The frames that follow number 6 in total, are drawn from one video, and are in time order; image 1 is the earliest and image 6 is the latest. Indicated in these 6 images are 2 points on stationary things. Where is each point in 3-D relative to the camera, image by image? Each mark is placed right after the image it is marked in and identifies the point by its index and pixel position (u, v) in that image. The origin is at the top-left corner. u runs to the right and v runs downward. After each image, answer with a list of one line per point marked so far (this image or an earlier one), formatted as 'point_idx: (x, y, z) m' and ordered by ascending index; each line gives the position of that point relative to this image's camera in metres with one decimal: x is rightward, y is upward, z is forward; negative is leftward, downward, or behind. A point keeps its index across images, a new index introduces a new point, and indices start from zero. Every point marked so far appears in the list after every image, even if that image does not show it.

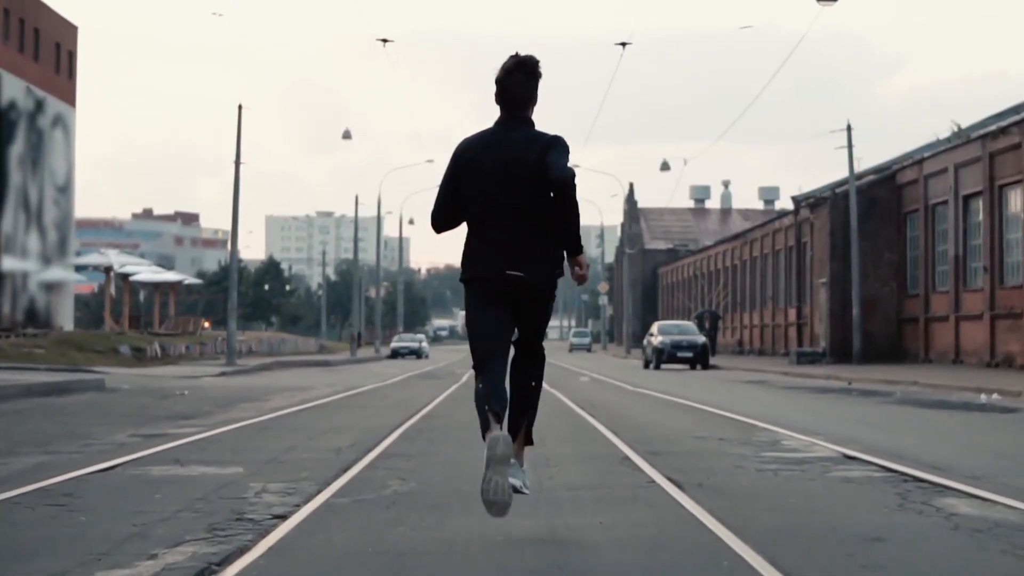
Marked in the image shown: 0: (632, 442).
0: (+1.1, -1.5, +12.4) m
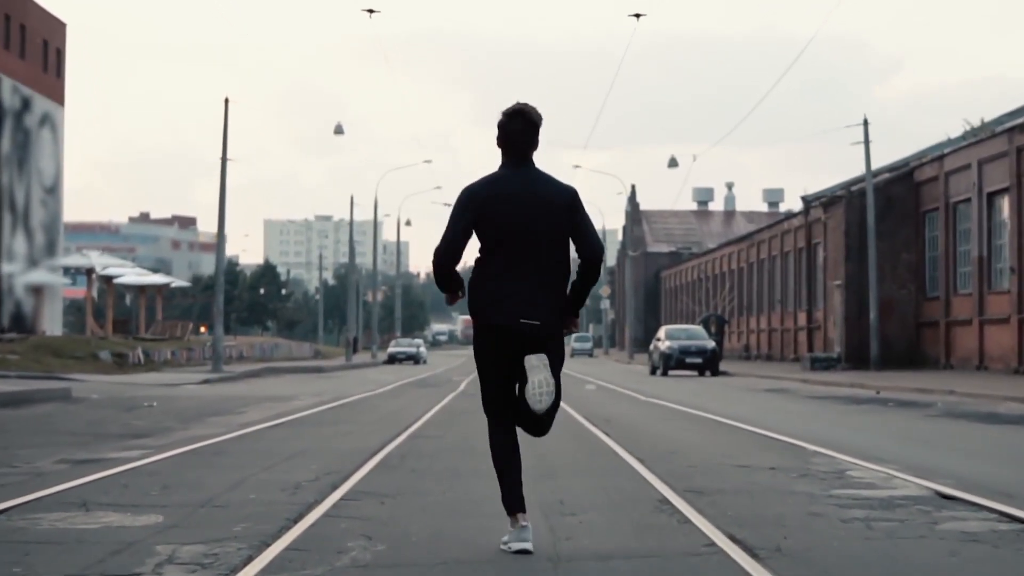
0: (+1.2, -1.4, +9.9) m
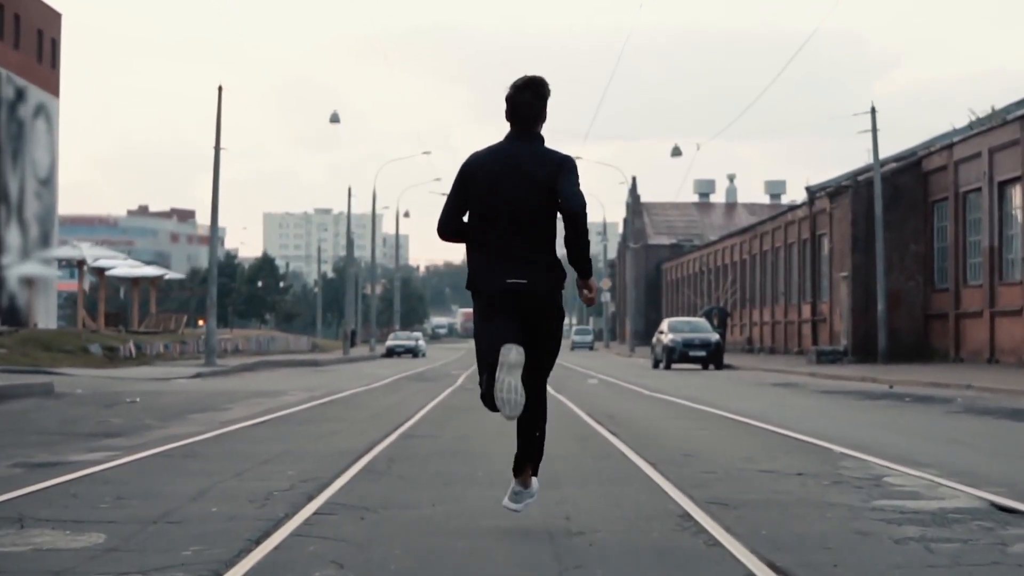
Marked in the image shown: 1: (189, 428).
0: (+1.2, -1.3, +8.8) m
1: (-4.1, -1.8, +16.4) m
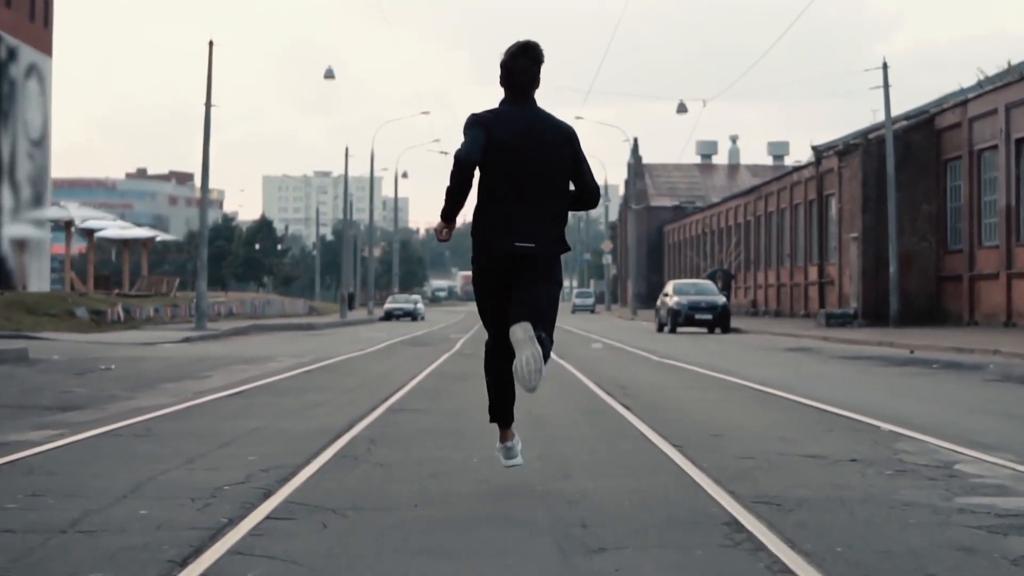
0: (+1.2, -1.0, +7.3) m
1: (-4.1, -1.3, +14.9) m
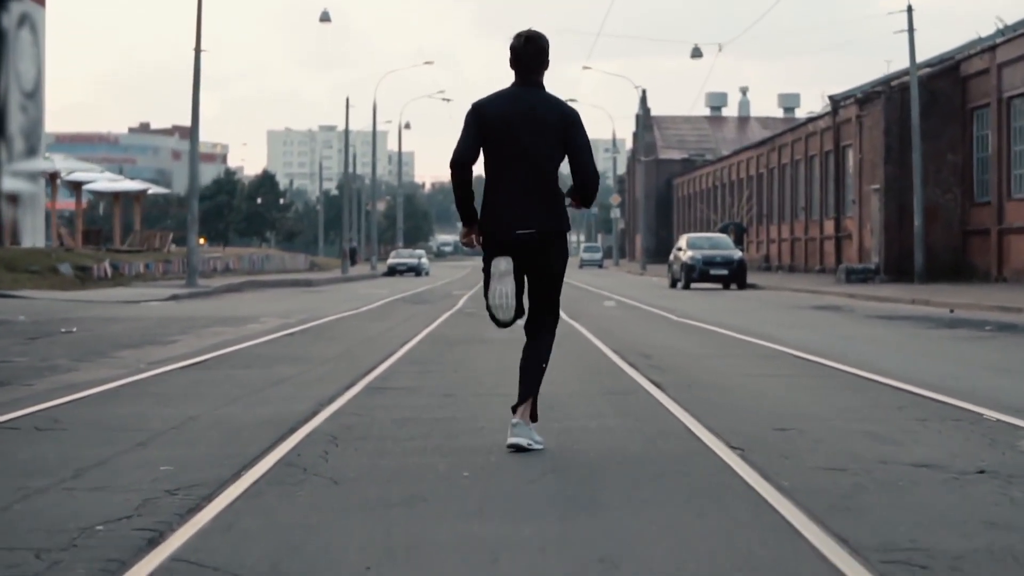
0: (+1.2, -0.8, +5.2) m
1: (-4.1, -0.8, +12.8) m
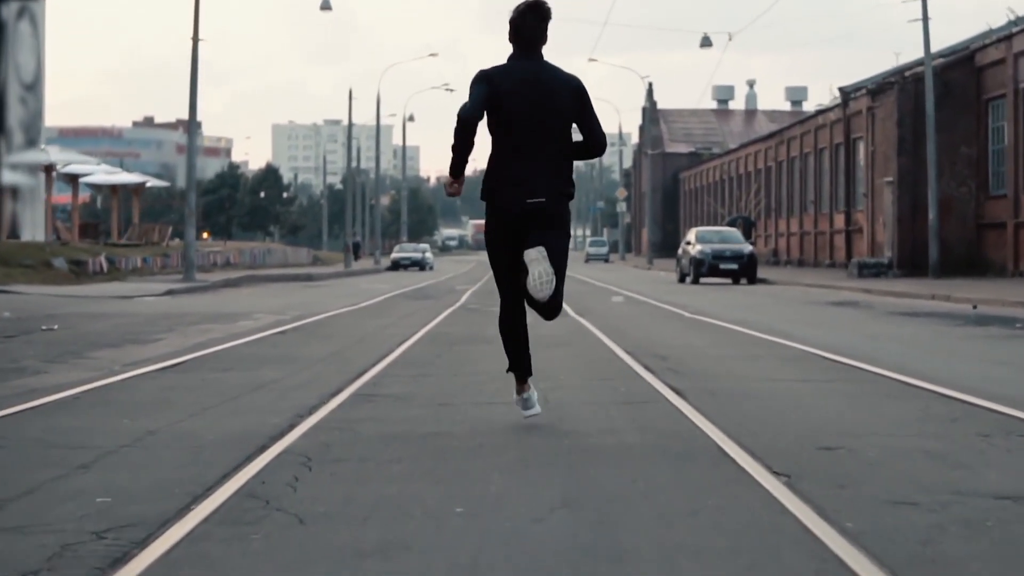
0: (+1.2, -0.8, +4.2) m
1: (-4.0, -0.8, +11.8) m
